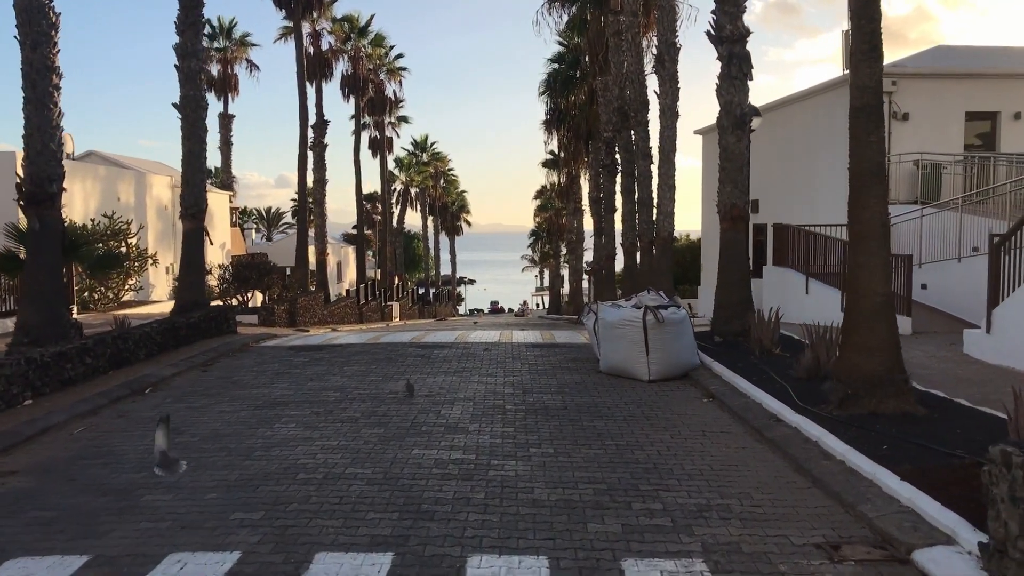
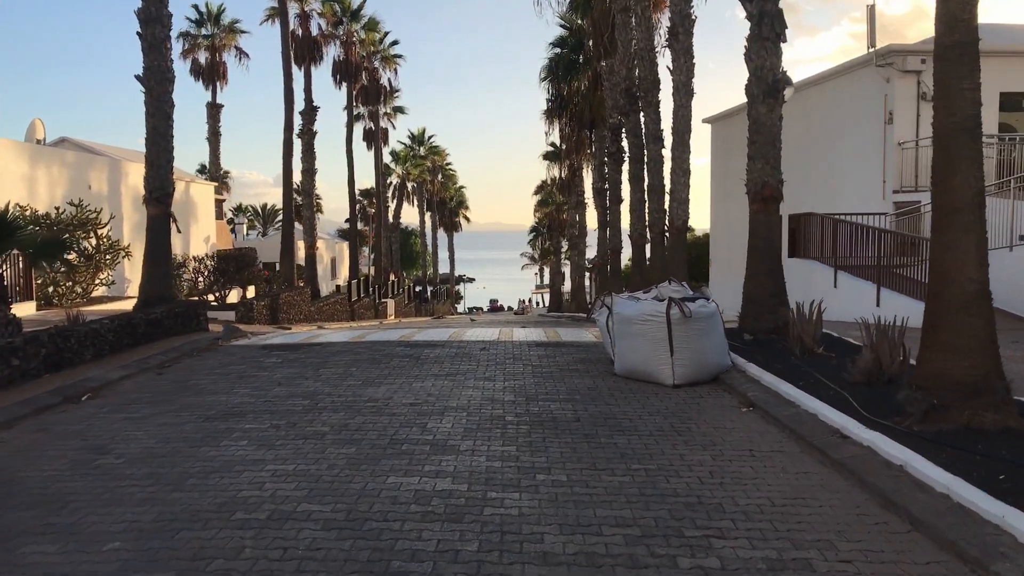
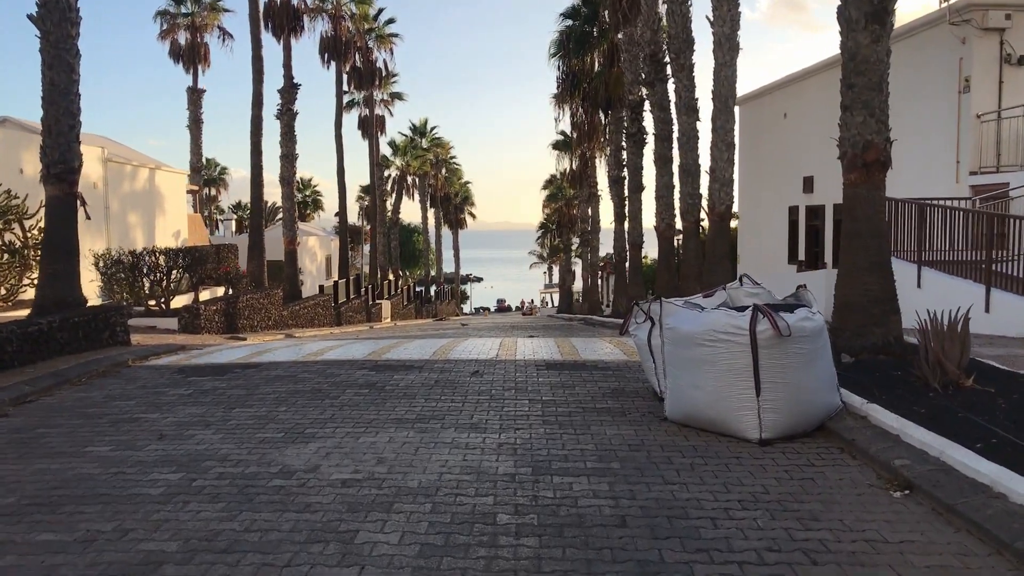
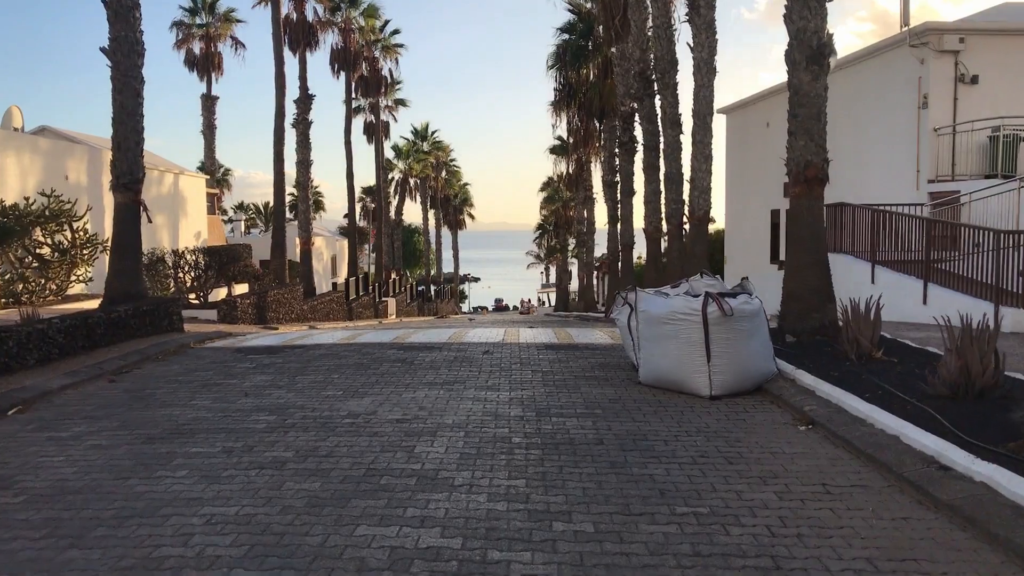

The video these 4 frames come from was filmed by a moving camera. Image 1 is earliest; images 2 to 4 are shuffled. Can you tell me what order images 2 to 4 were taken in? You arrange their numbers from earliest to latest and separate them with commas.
2, 4, 3
